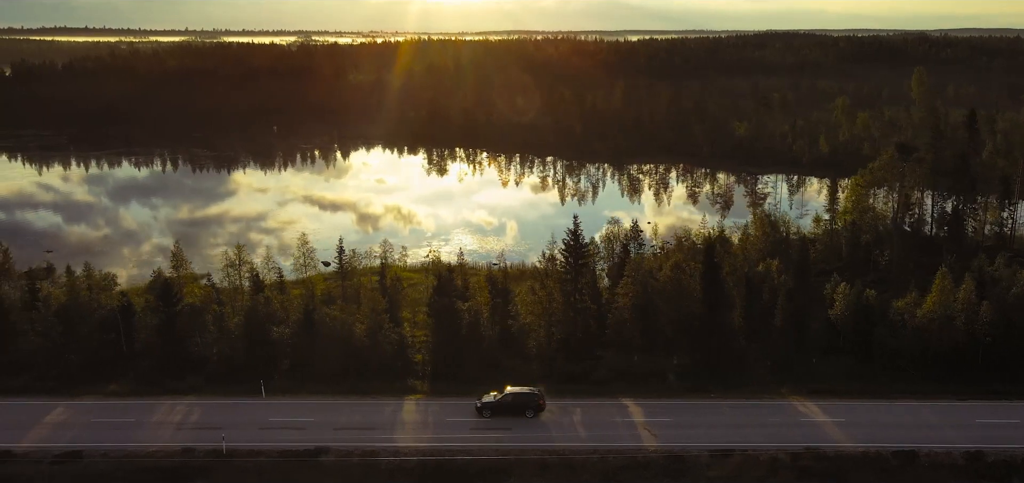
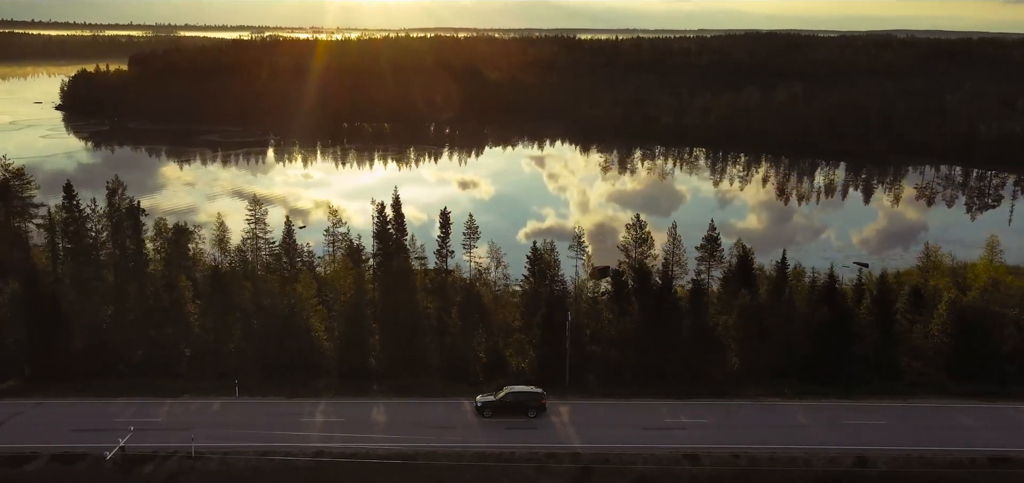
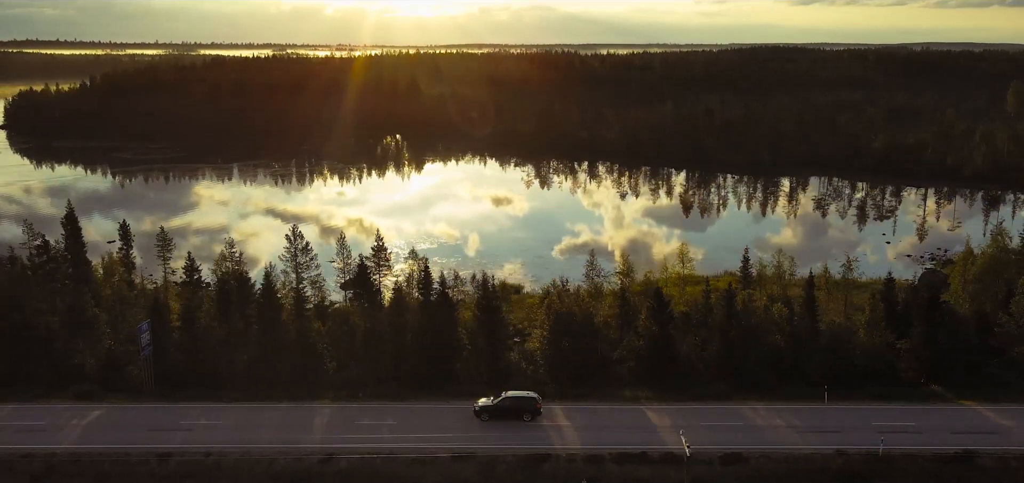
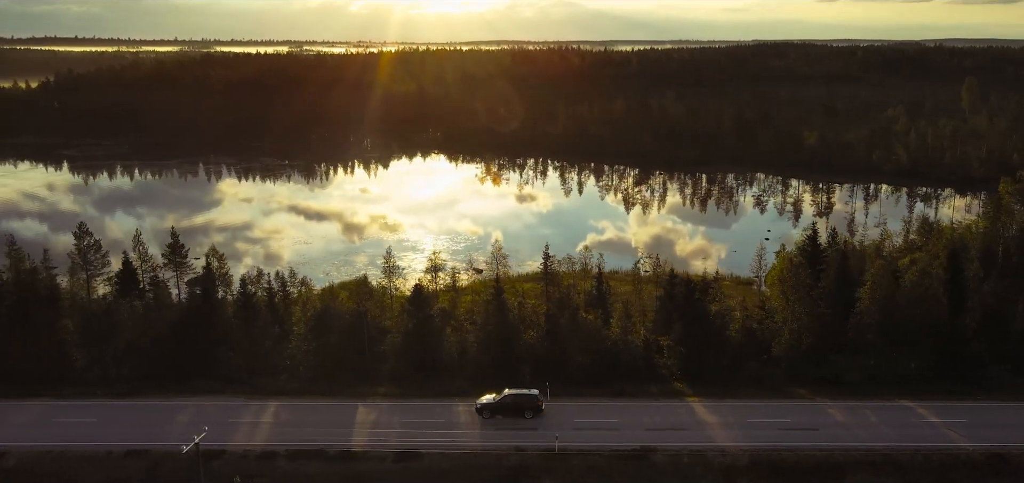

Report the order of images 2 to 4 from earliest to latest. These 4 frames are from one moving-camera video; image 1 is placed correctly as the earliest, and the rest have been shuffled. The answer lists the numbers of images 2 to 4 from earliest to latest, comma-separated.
4, 3, 2
